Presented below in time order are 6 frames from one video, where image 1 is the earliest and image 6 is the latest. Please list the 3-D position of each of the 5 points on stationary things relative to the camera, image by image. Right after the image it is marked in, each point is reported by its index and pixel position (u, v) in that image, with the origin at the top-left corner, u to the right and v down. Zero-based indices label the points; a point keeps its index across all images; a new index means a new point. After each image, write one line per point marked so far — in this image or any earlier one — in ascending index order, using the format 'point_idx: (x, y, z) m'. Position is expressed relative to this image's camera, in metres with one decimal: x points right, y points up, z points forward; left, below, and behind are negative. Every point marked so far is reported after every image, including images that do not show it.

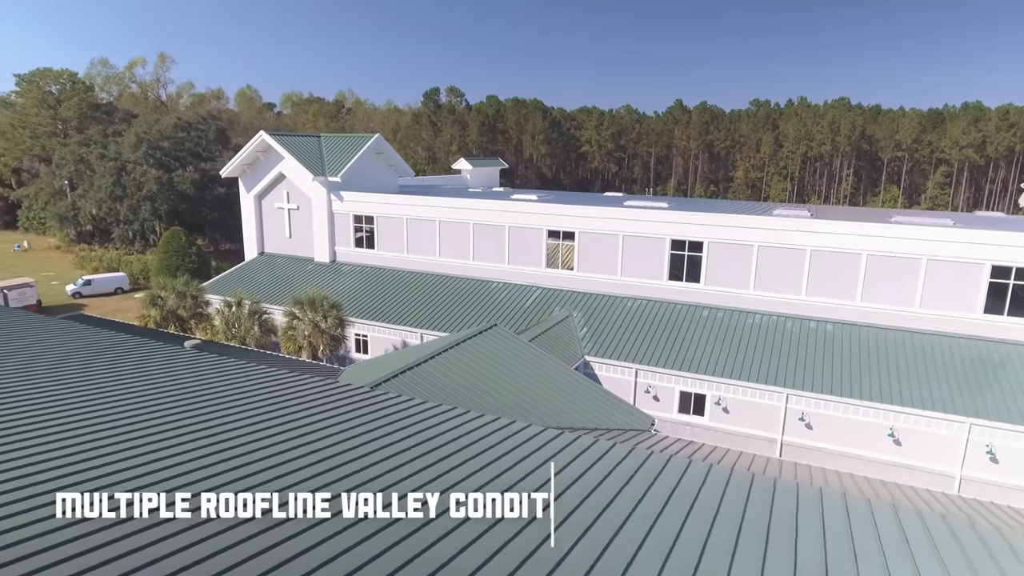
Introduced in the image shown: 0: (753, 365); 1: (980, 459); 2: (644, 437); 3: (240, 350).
0: (+8.0, -2.5, +19.3) m
1: (+13.2, -4.8, +16.5) m
2: (+3.5, -3.9, +15.7) m
3: (-9.1, -2.1, +19.8) m
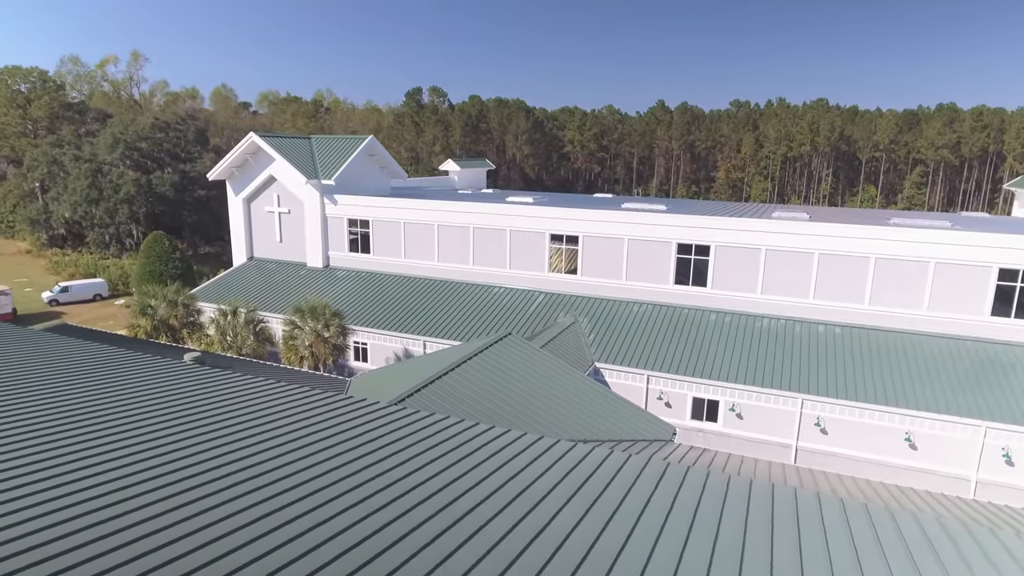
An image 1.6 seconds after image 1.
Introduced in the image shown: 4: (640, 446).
0: (+8.3, -2.7, +19.2) m
1: (+13.6, -4.9, +16.6) m
2: (+4.0, -4.1, +15.4) m
3: (-8.8, -2.4, +19.1) m
4: (+3.3, -4.0, +14.8) m
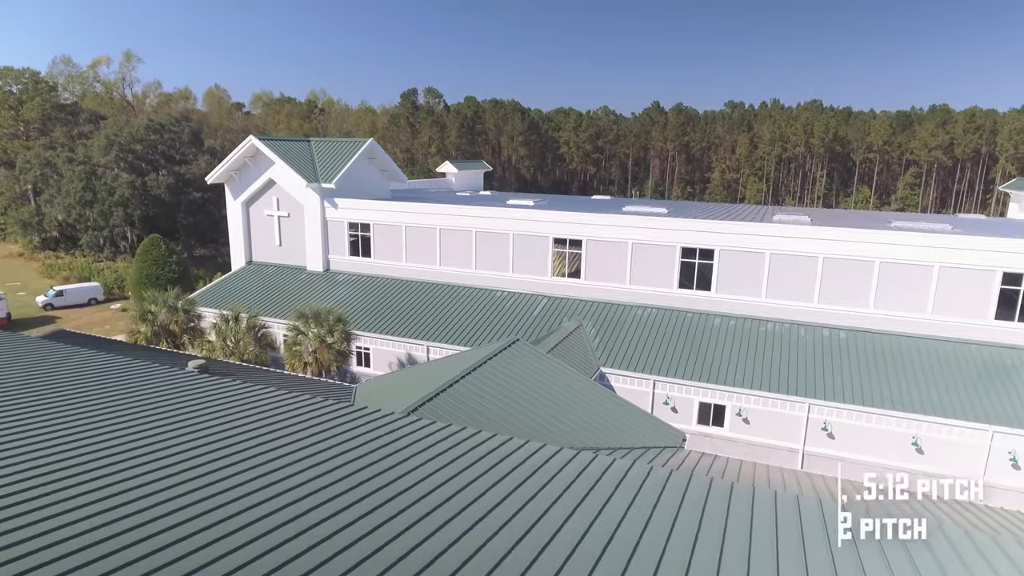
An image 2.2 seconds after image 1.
0: (+8.5, -2.8, +19.2) m
1: (+13.8, -5.0, +16.6) m
2: (+4.2, -4.3, +15.3) m
3: (-8.6, -2.6, +18.9) m
4: (+3.6, -4.1, +14.8) m
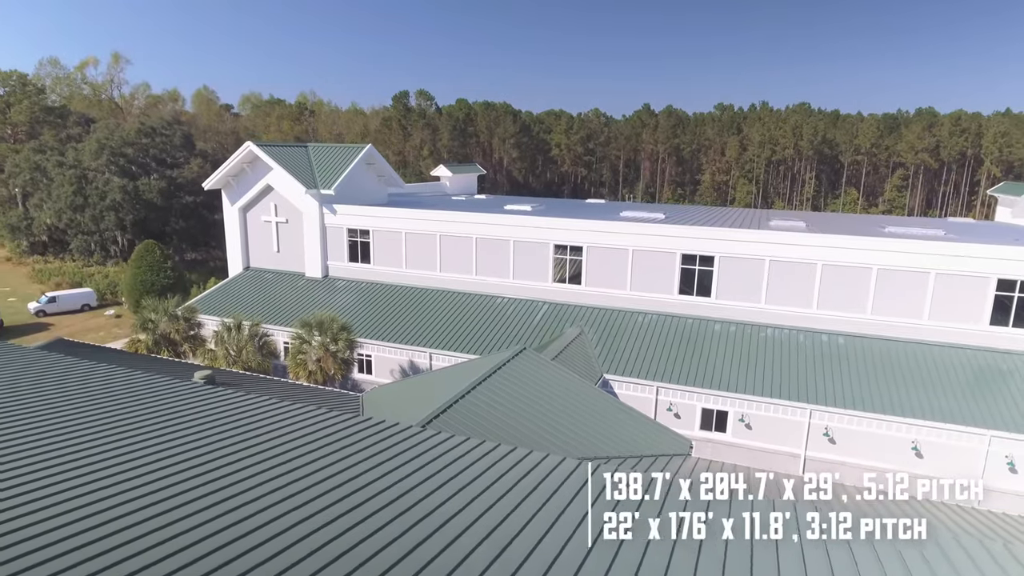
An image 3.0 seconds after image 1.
0: (+8.6, -3.1, +19.5) m
1: (+14.0, -5.2, +17.0) m
2: (+4.4, -4.5, +15.5) m
3: (-8.5, -2.8, +18.8) m
4: (+3.8, -4.4, +15.0) m
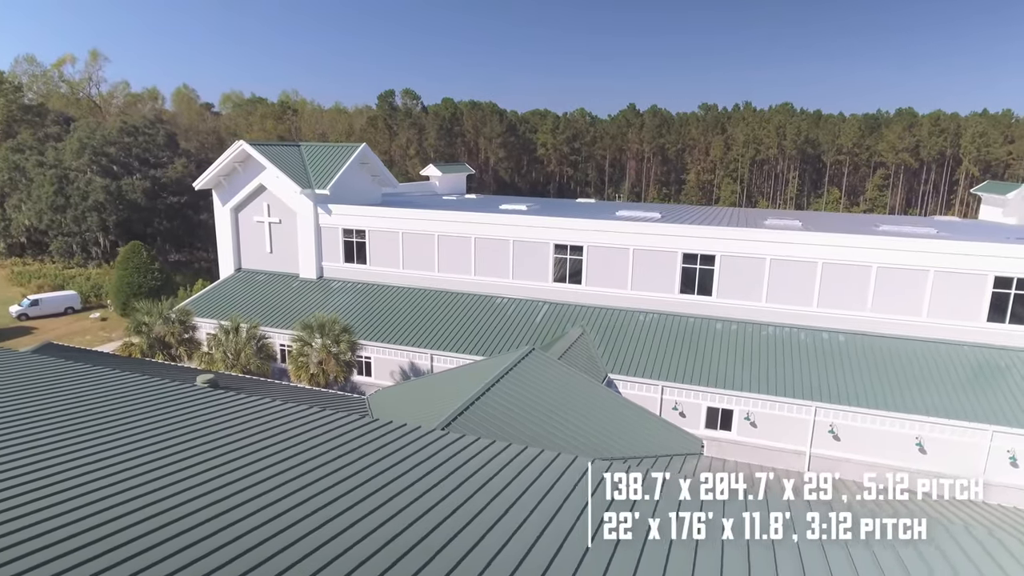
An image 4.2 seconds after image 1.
0: (+8.8, -3.0, +19.6) m
1: (+14.3, -5.1, +17.3) m
2: (+4.7, -4.5, +15.5) m
3: (-8.3, -2.9, +18.5) m
4: (+4.1, -4.4, +15.0) m
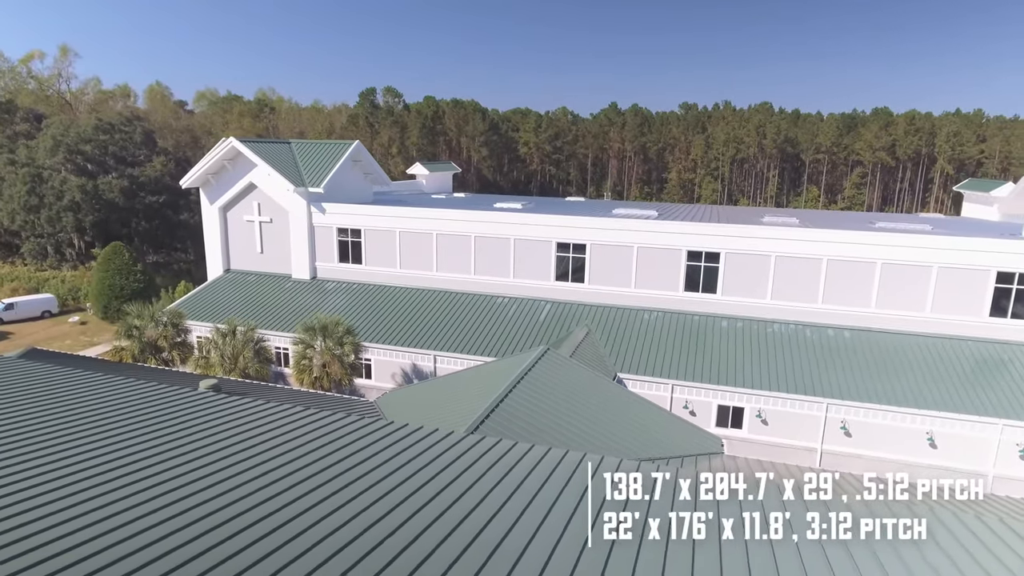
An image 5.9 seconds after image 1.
0: (+9.1, -2.9, +19.6) m
1: (+14.7, -5.0, +17.4) m
2: (+5.2, -4.4, +15.4) m
3: (-7.9, -2.9, +17.8) m
4: (+4.6, -4.3, +14.8) m
